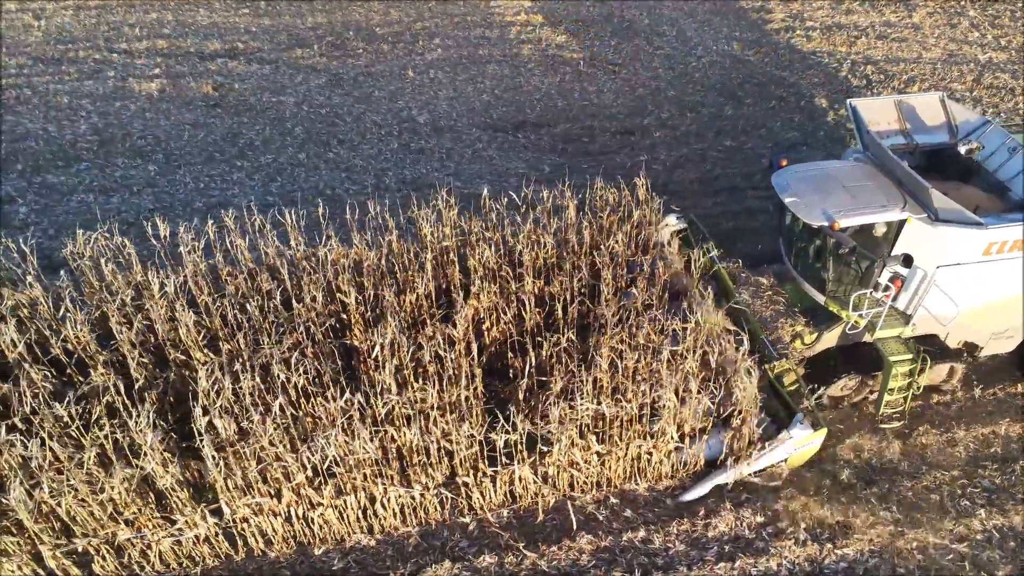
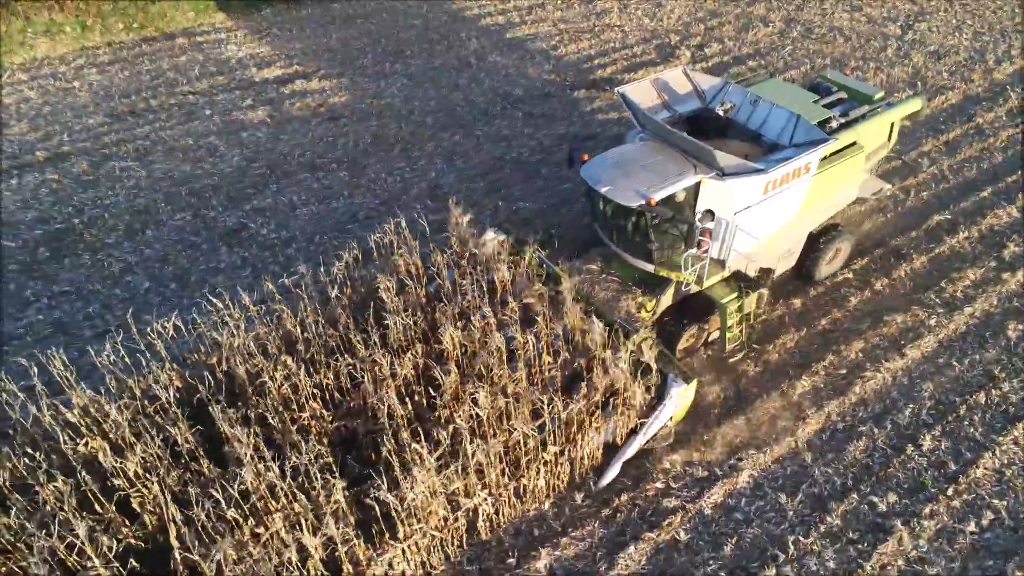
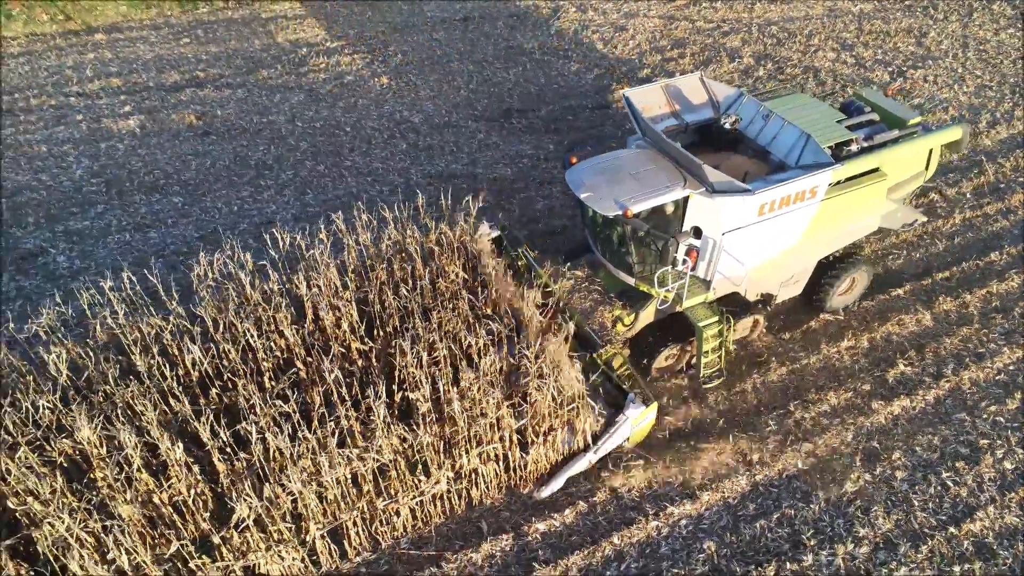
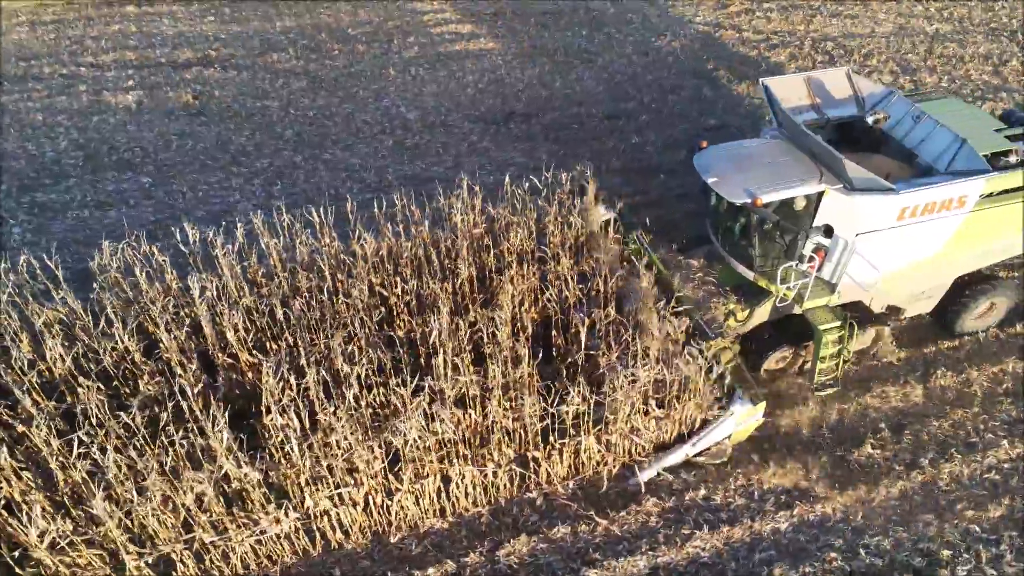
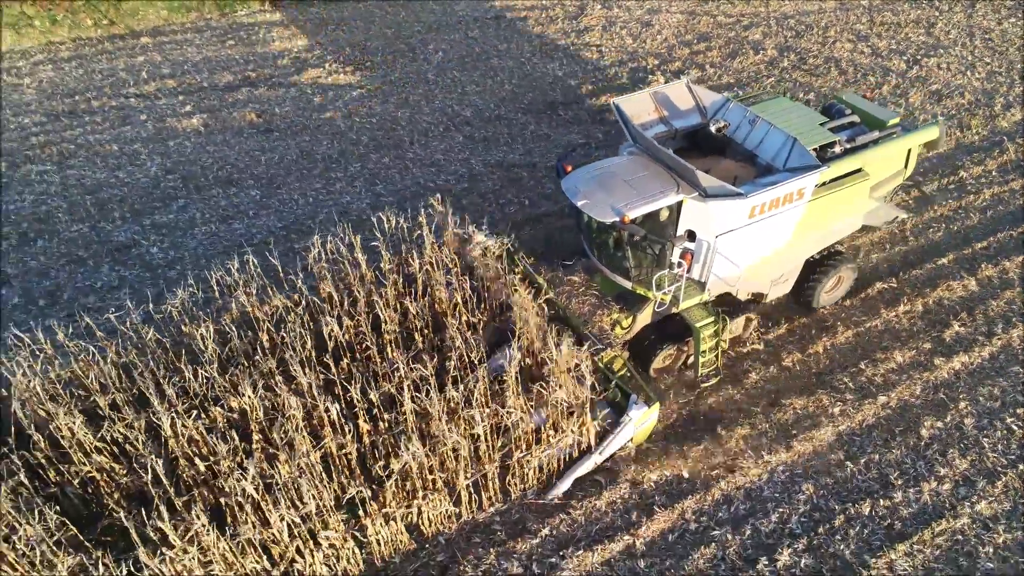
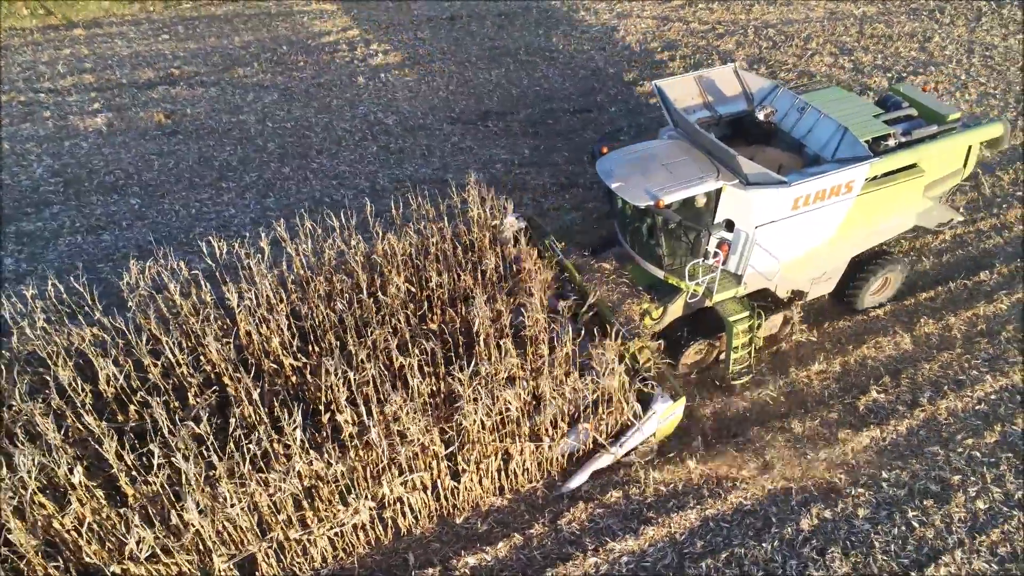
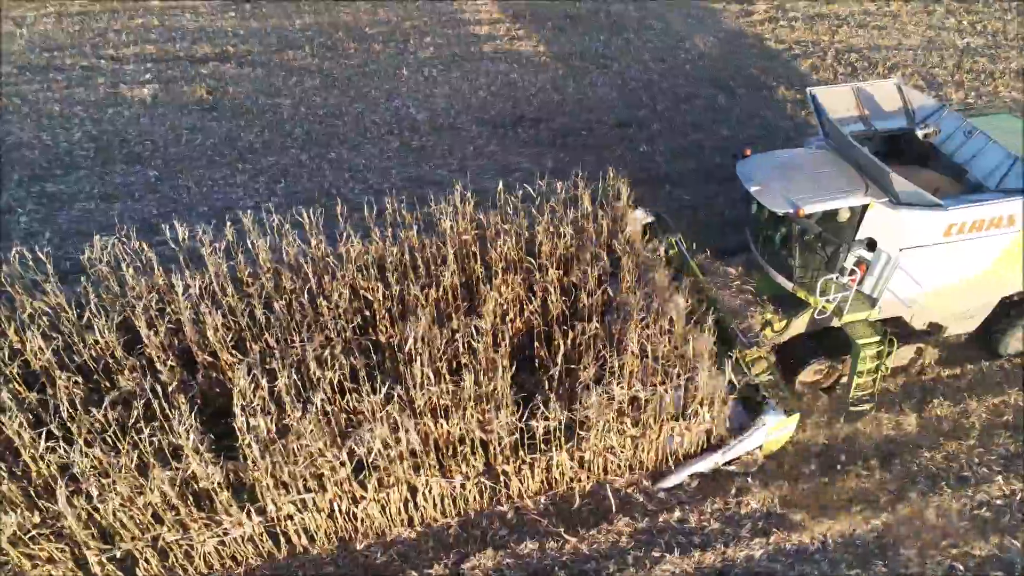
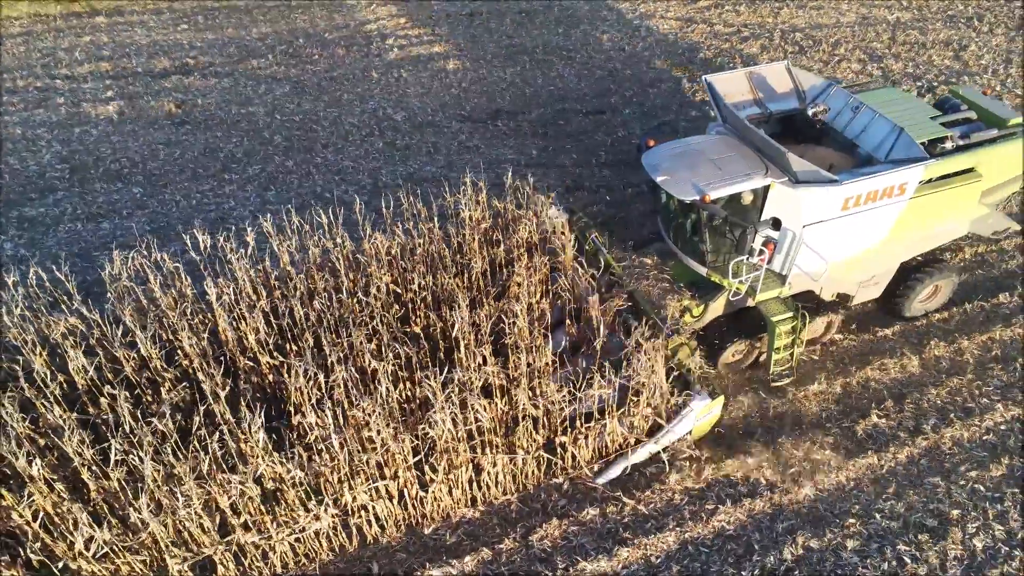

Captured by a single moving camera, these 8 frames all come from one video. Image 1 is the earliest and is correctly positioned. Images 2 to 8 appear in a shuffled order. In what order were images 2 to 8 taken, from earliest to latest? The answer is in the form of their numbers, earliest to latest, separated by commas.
7, 4, 8, 6, 3, 5, 2
